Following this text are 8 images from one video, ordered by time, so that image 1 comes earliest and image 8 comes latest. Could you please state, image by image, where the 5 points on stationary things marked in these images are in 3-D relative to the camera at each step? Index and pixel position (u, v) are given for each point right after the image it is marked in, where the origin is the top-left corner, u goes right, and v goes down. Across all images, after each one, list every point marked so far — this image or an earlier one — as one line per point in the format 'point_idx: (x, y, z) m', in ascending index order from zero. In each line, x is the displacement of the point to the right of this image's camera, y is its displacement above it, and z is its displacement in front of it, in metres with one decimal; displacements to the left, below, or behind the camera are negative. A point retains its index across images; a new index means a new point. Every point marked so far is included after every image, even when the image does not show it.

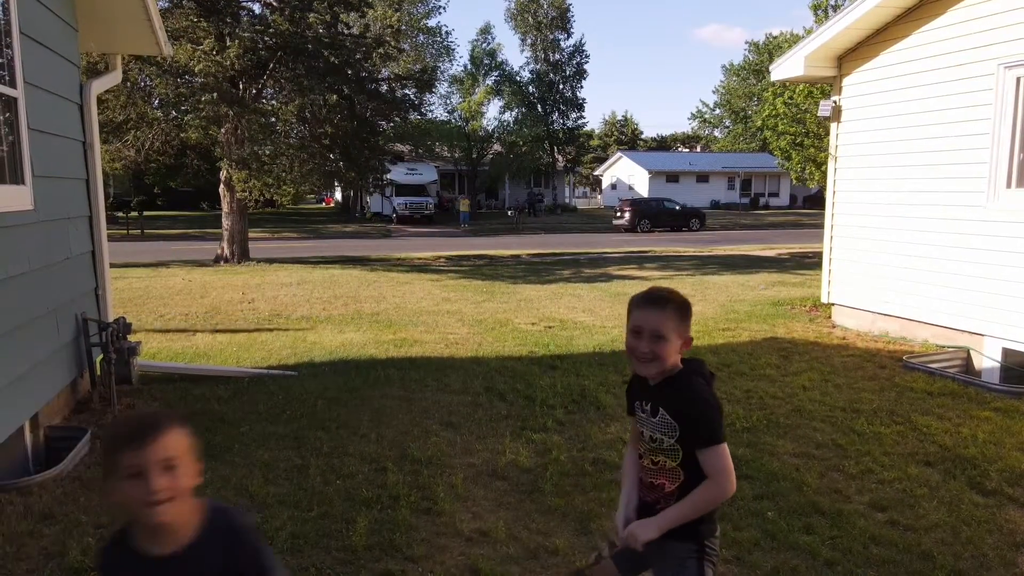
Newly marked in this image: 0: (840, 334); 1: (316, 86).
0: (+5.6, -0.8, +5.9) m
1: (-5.9, +5.8, +10.4) m
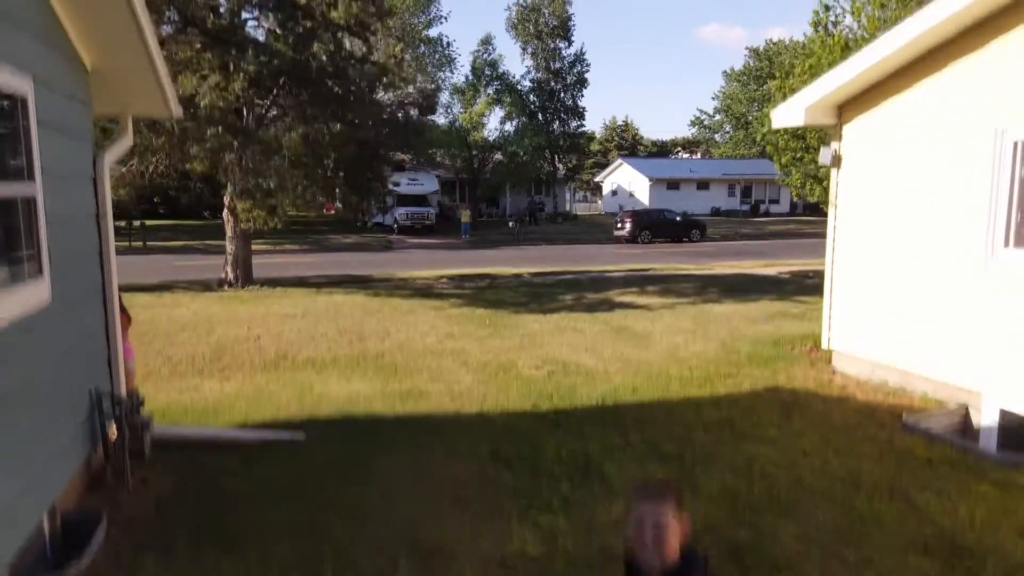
0: (+5.6, -1.6, +6.0) m
1: (-5.8, +5.0, +10.5) m
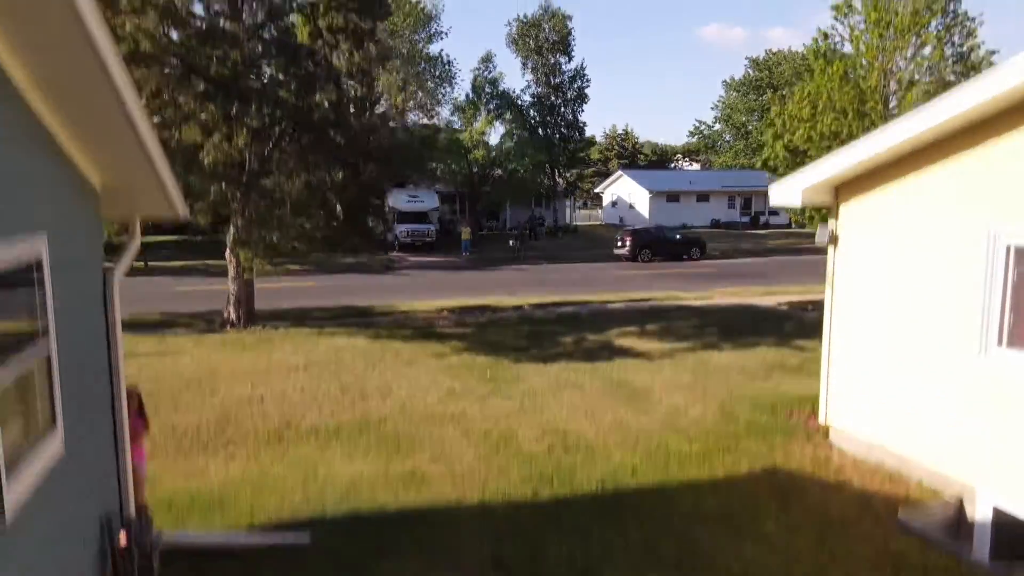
0: (+5.6, -3.0, +6.0) m
1: (-5.8, +3.6, +10.6) m
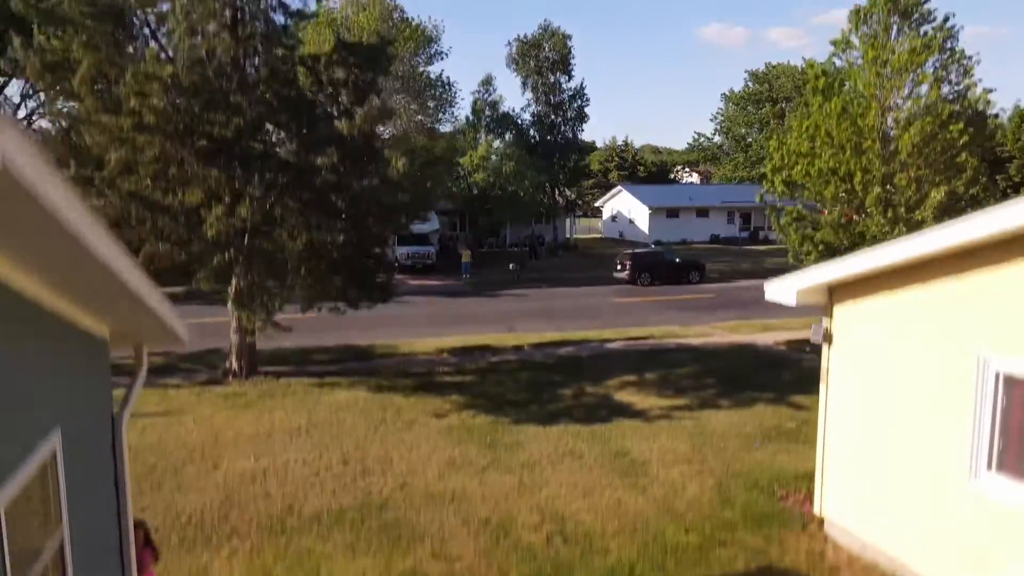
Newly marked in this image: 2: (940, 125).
0: (+5.6, -4.8, +6.1) m
1: (-5.8, +1.9, +10.7) m
2: (+19.9, +7.6, +16.2) m
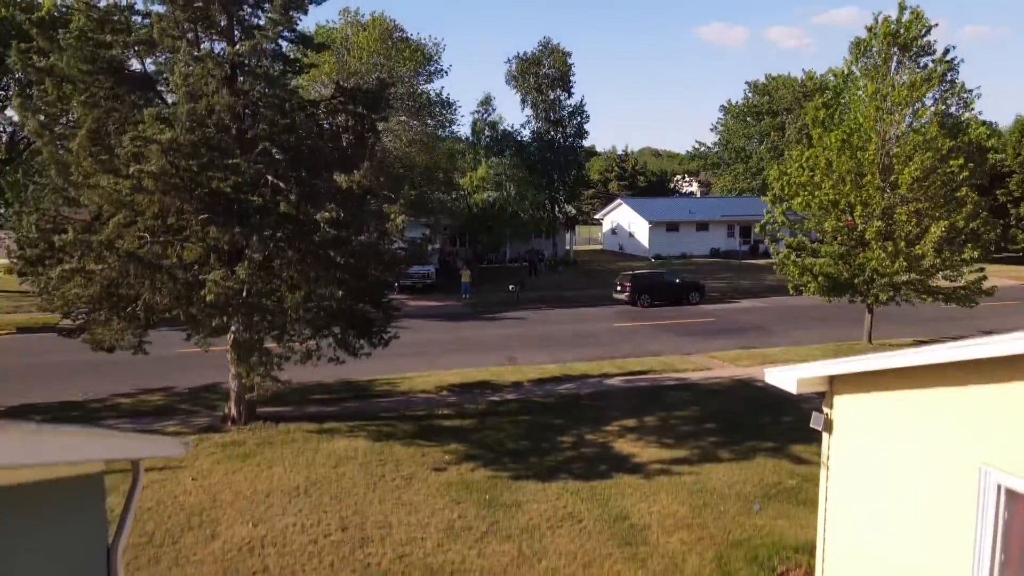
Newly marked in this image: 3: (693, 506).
0: (+5.6, -6.4, +6.1) m
1: (-5.8, +0.3, +10.7) m
2: (+19.9, +6.0, +16.2) m
3: (+4.7, -5.6, +9.0) m
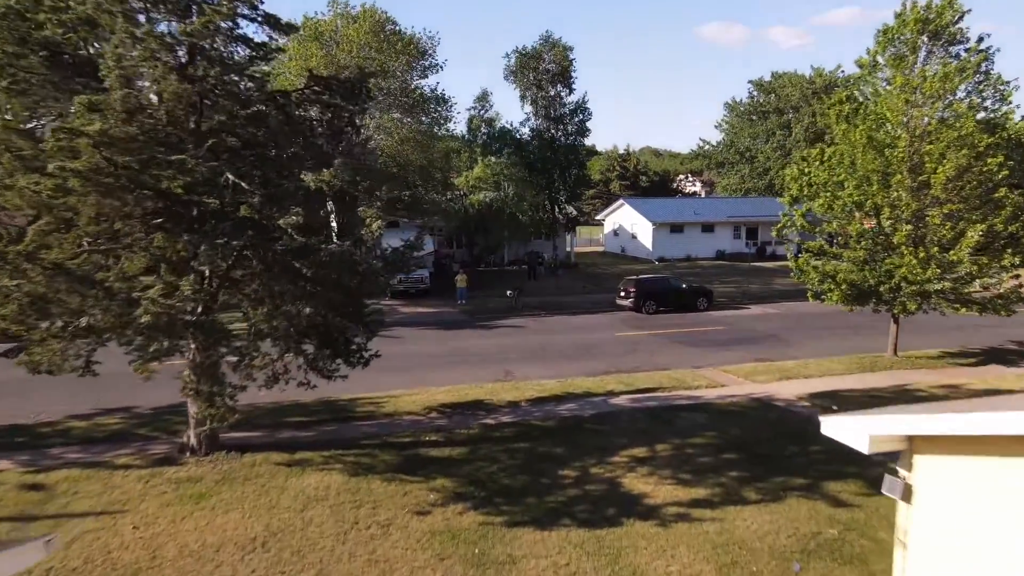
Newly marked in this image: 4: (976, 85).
0: (+5.5, -6.8, +4.7) m
1: (-6.0, -0.1, +9.3) m
2: (+19.7, +5.6, +14.8) m
3: (+4.5, -6.0, +7.6) m
4: (+20.8, +9.1, +15.5) m
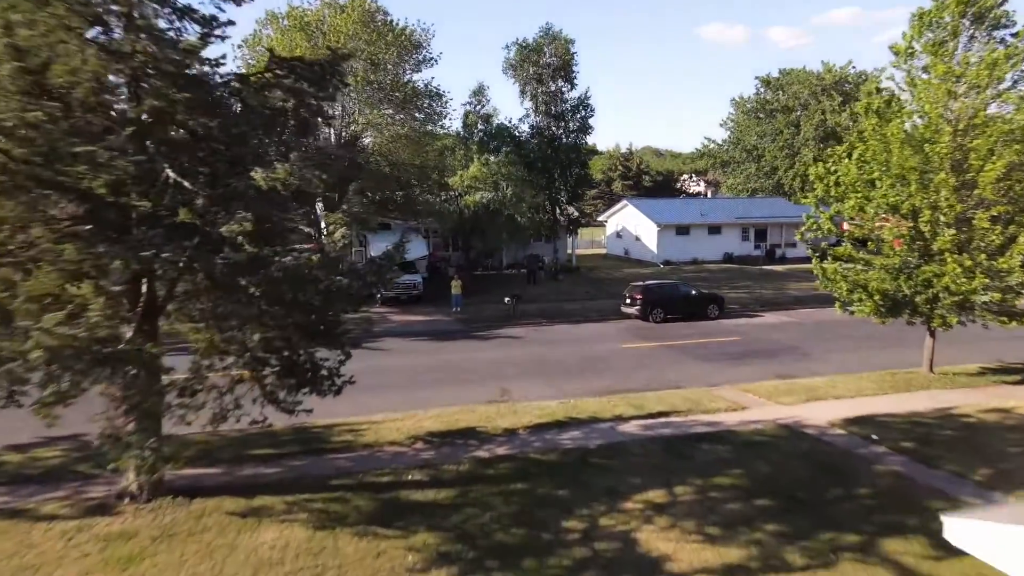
0: (+5.3, -7.2, +3.1) m
1: (-6.1, -0.6, +7.7) m
2: (+19.6, +5.2, +13.2) m
3: (+4.4, -6.5, +6.0) m
4: (+20.6, +8.6, +14.0) m
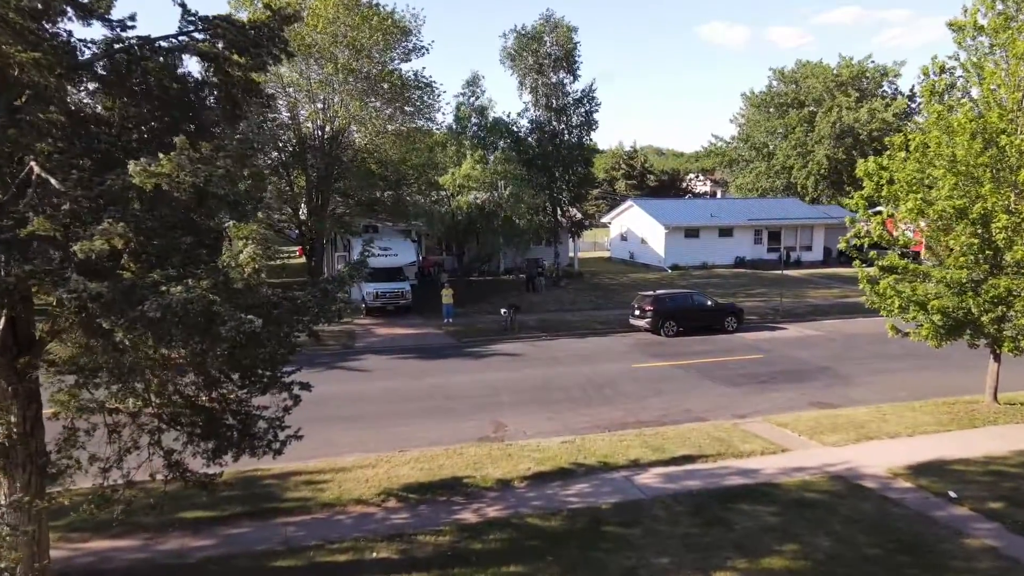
0: (+5.1, -7.8, +0.9) m
1: (-6.3, -1.2, +5.5) m
2: (+19.4, +4.6, +11.0) m
3: (+4.2, -7.1, +3.8) m
4: (+20.5, +8.0, +11.7) m
